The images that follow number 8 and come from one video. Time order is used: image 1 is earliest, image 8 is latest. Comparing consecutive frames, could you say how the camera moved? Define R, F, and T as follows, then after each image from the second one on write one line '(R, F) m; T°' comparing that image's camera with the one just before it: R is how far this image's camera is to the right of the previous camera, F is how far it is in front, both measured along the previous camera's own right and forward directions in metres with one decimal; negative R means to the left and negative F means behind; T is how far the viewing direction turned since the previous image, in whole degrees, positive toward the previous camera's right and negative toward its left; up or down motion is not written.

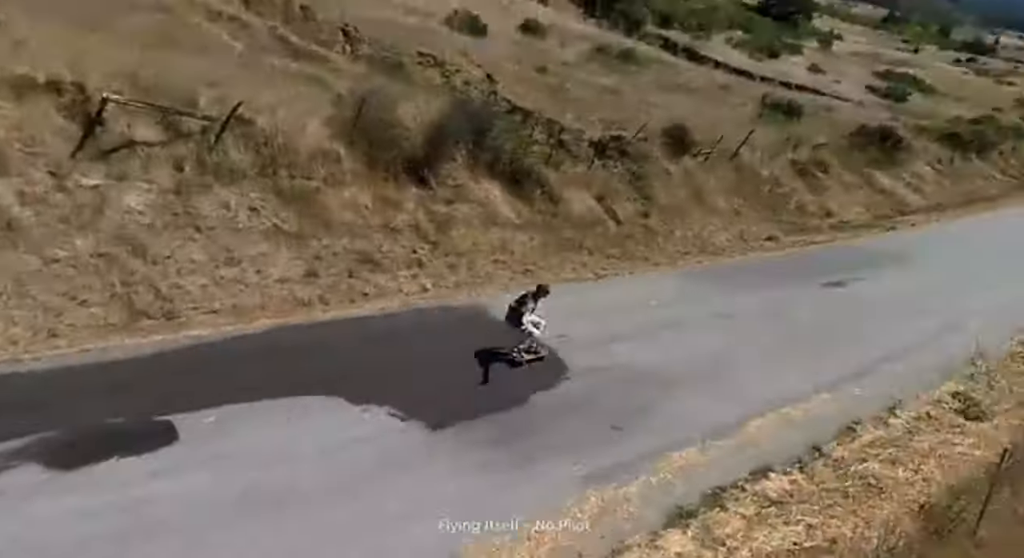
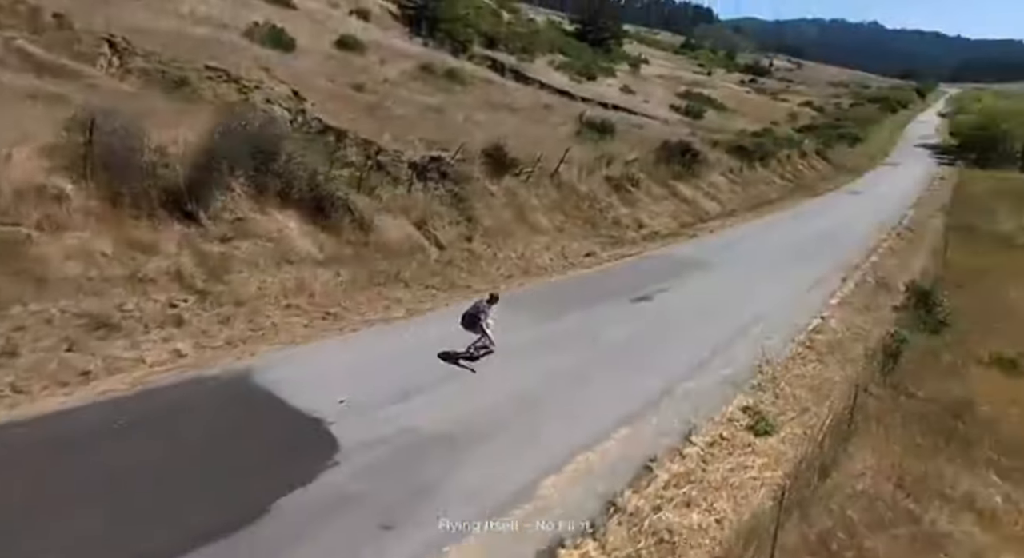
(+0.5, +0.5) m; +13°
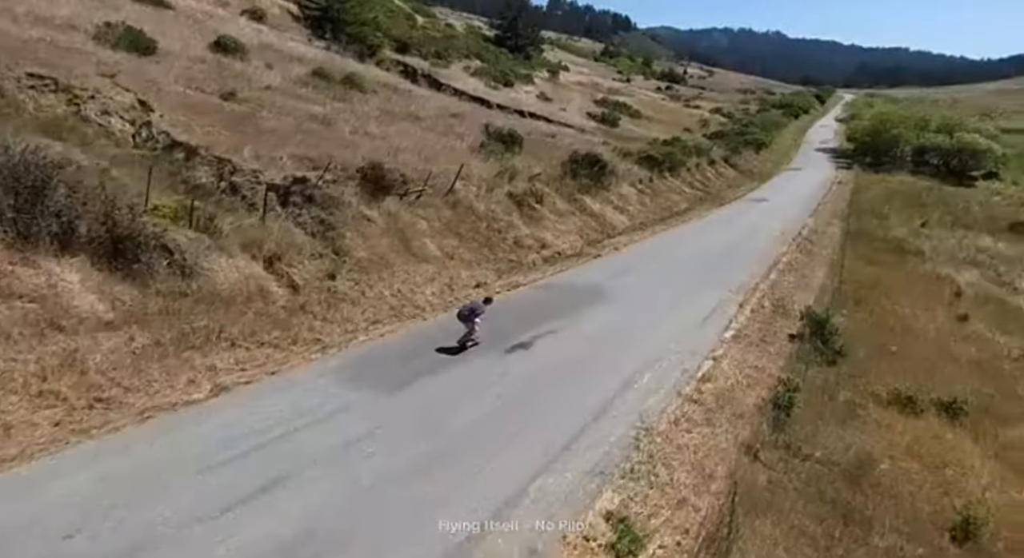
(+0.9, +1.2) m; +6°
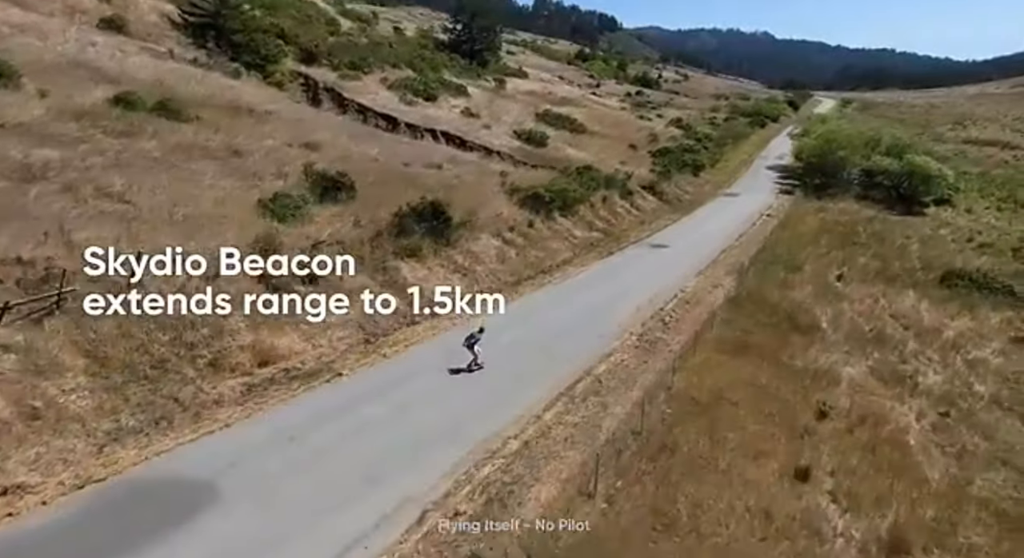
(+5.3, +4.1) m; +1°
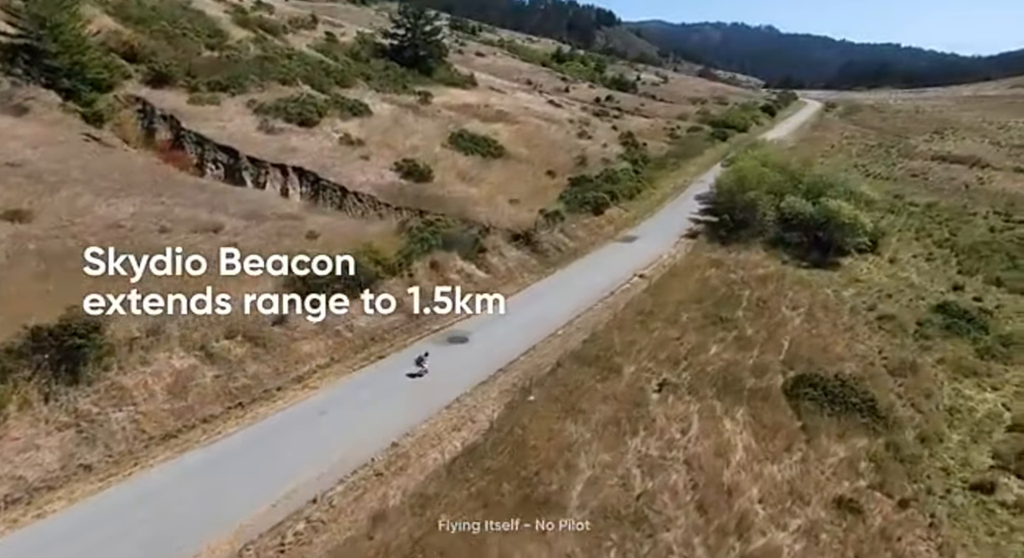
(+8.0, +4.9) m; 0°
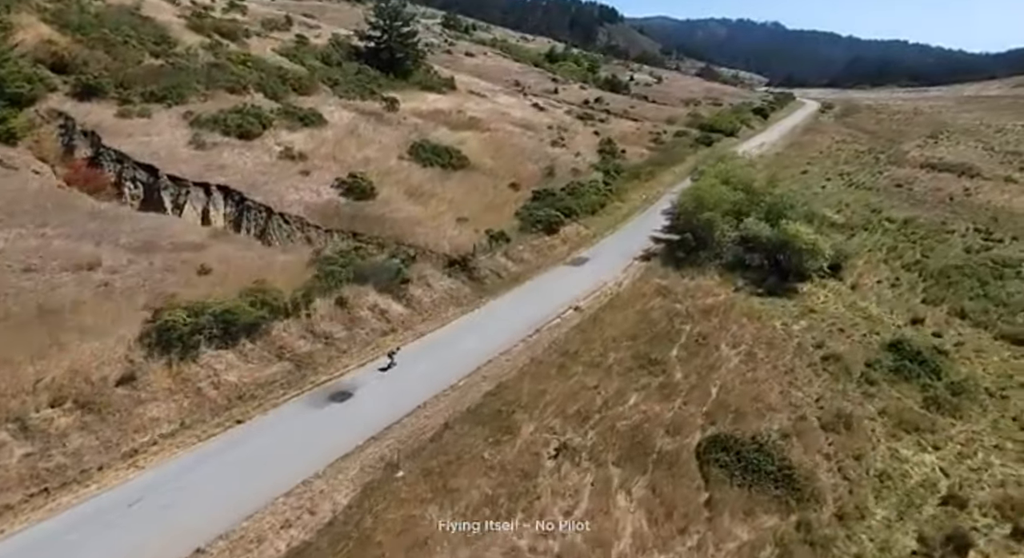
(+3.5, +2.0) m; 0°
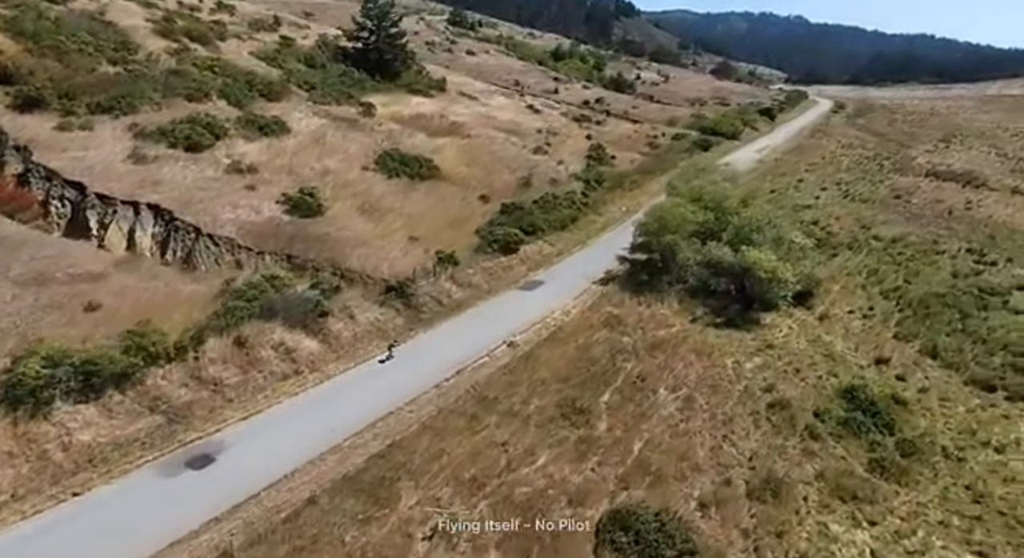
(+3.7, +2.0) m; -1°
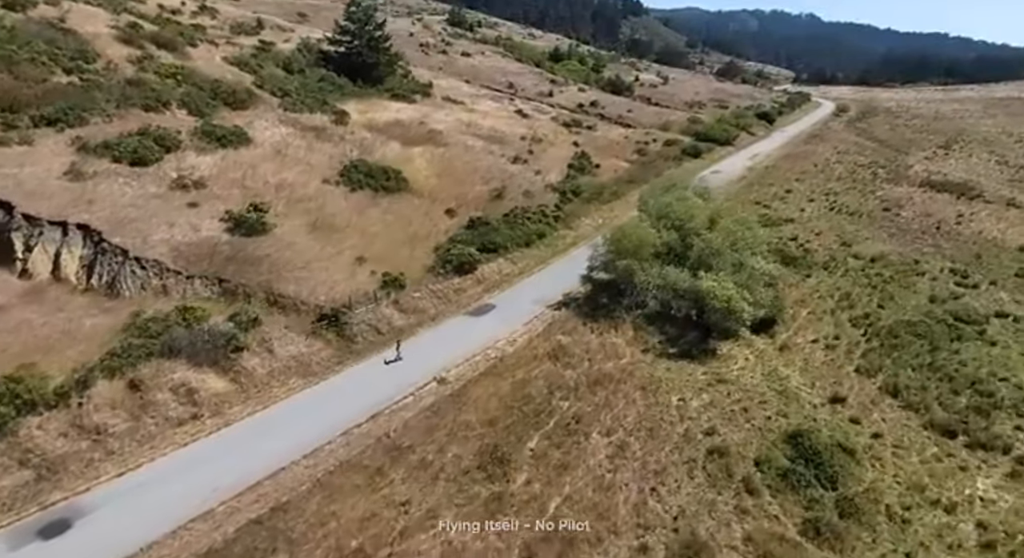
(+3.1, +1.6) m; -1°
